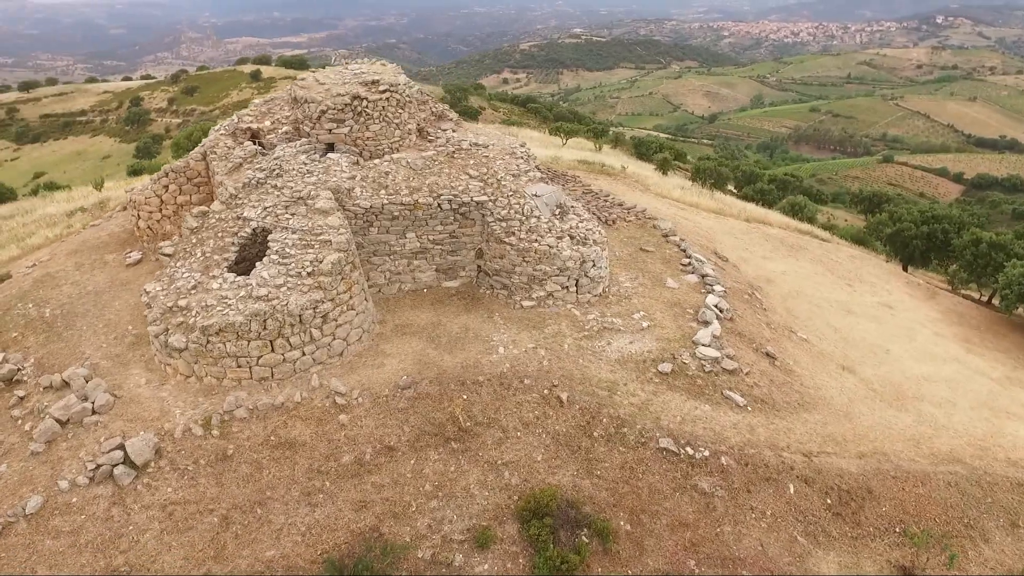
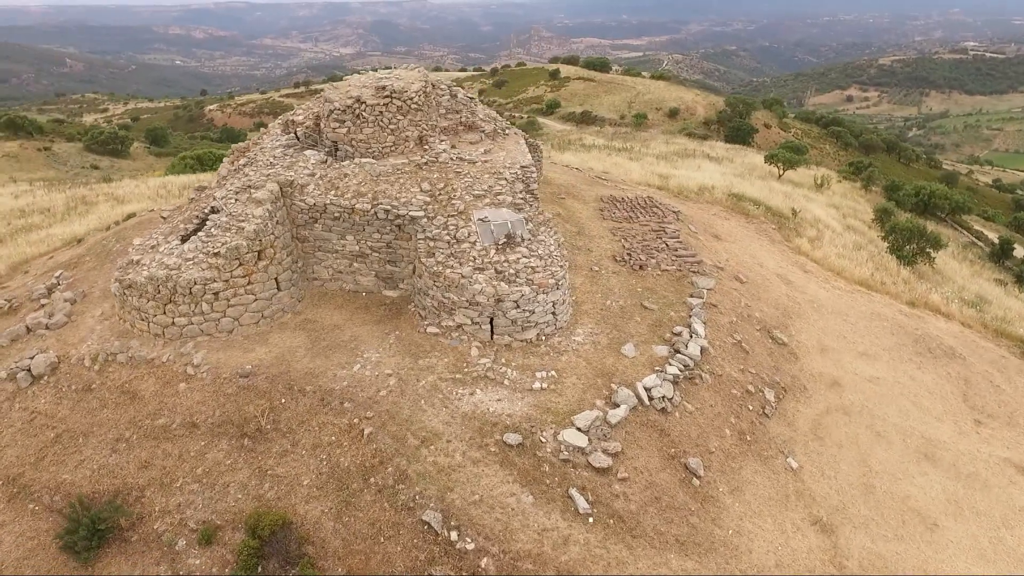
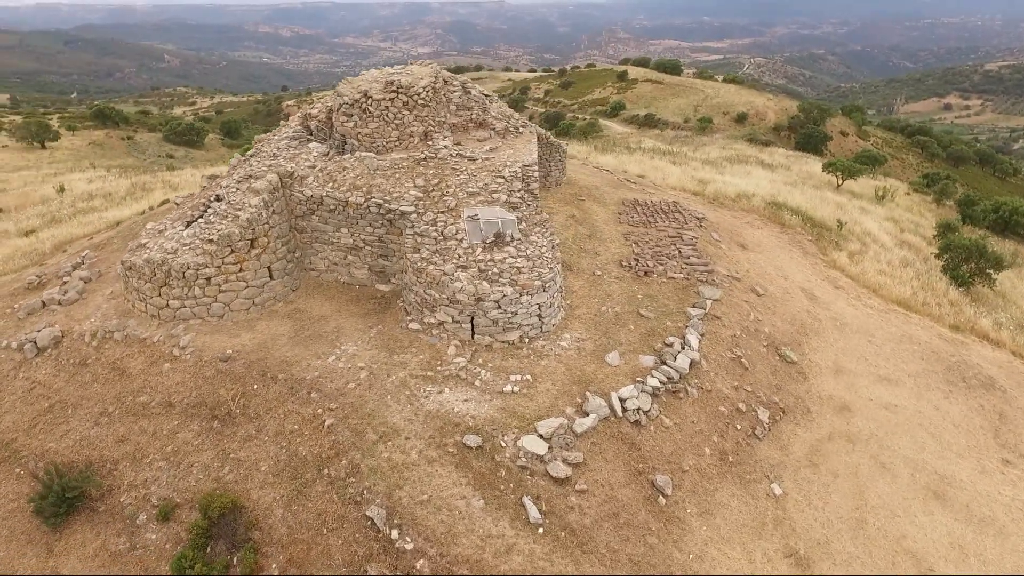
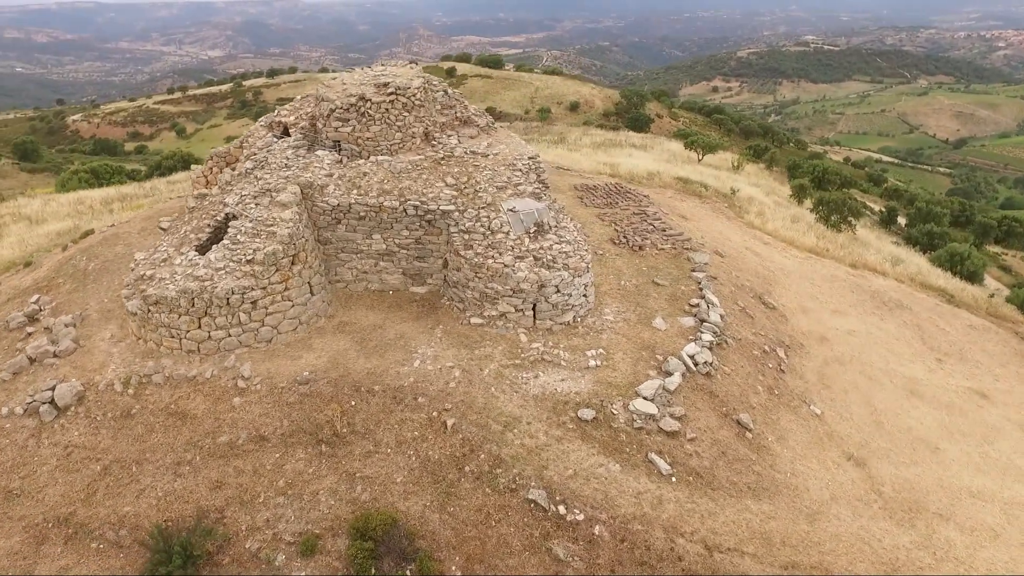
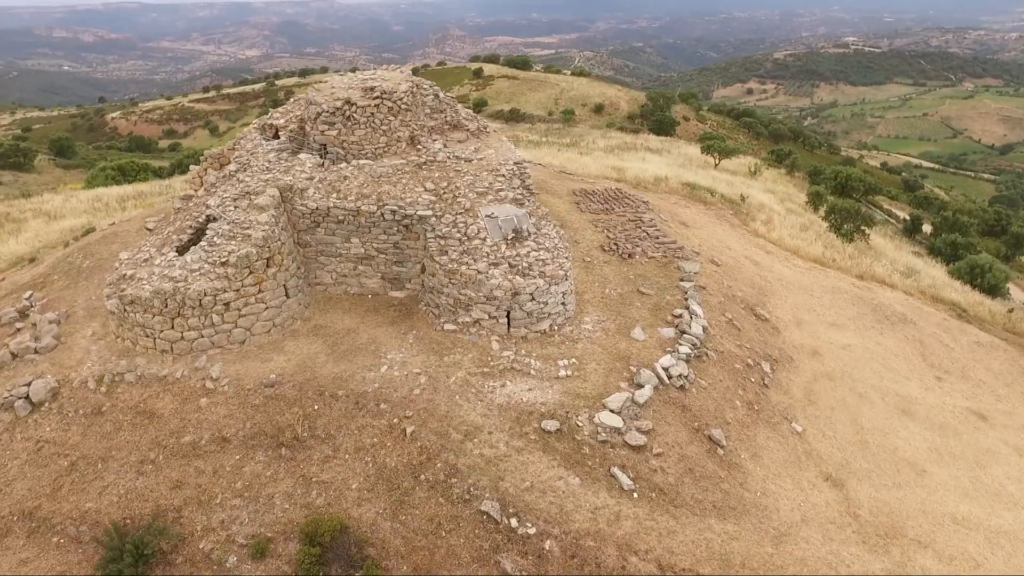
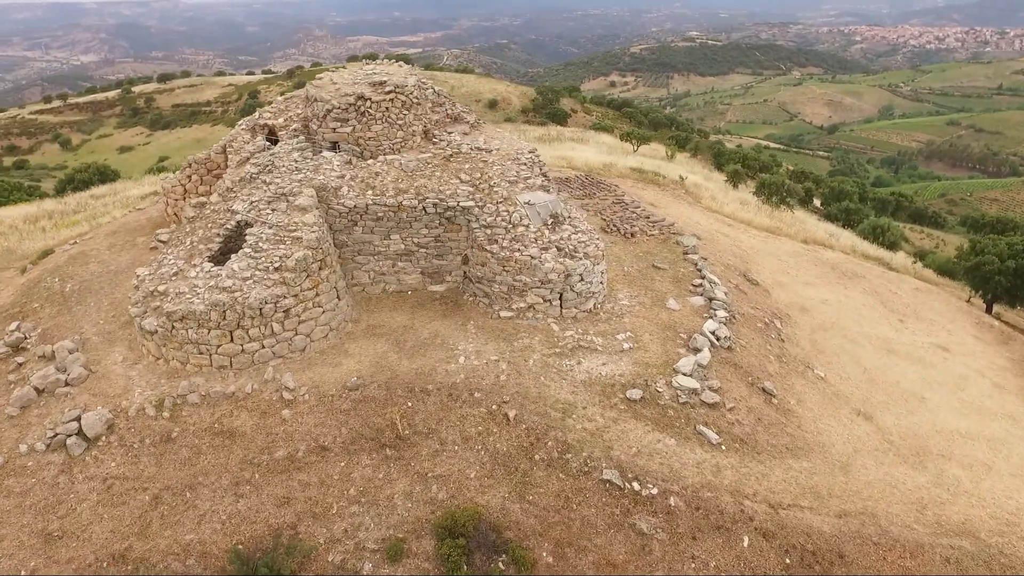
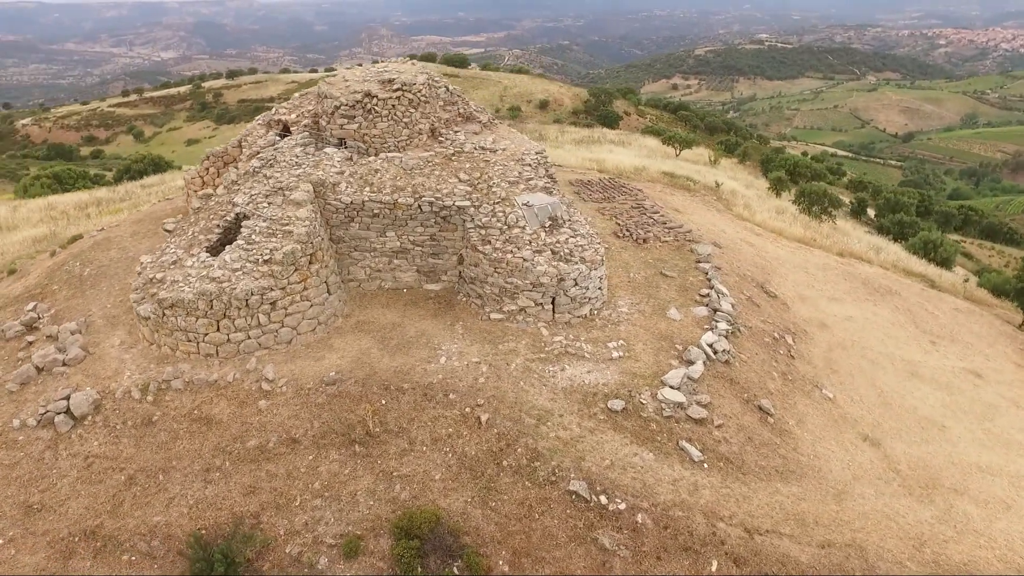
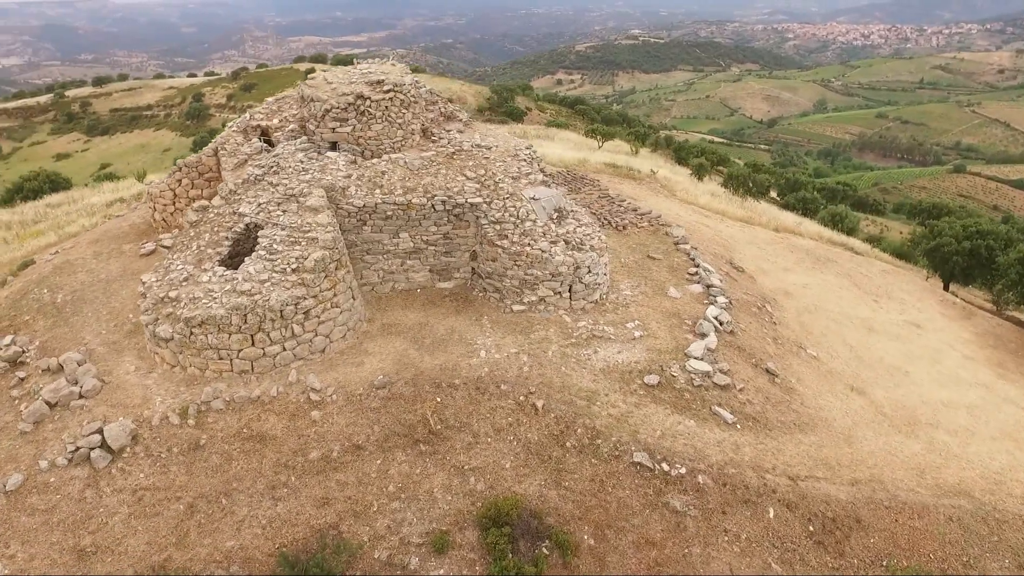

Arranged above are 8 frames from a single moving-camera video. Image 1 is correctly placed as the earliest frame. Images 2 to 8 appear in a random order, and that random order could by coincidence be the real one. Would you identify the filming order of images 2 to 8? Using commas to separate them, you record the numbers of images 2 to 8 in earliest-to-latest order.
8, 6, 7, 4, 5, 2, 3
